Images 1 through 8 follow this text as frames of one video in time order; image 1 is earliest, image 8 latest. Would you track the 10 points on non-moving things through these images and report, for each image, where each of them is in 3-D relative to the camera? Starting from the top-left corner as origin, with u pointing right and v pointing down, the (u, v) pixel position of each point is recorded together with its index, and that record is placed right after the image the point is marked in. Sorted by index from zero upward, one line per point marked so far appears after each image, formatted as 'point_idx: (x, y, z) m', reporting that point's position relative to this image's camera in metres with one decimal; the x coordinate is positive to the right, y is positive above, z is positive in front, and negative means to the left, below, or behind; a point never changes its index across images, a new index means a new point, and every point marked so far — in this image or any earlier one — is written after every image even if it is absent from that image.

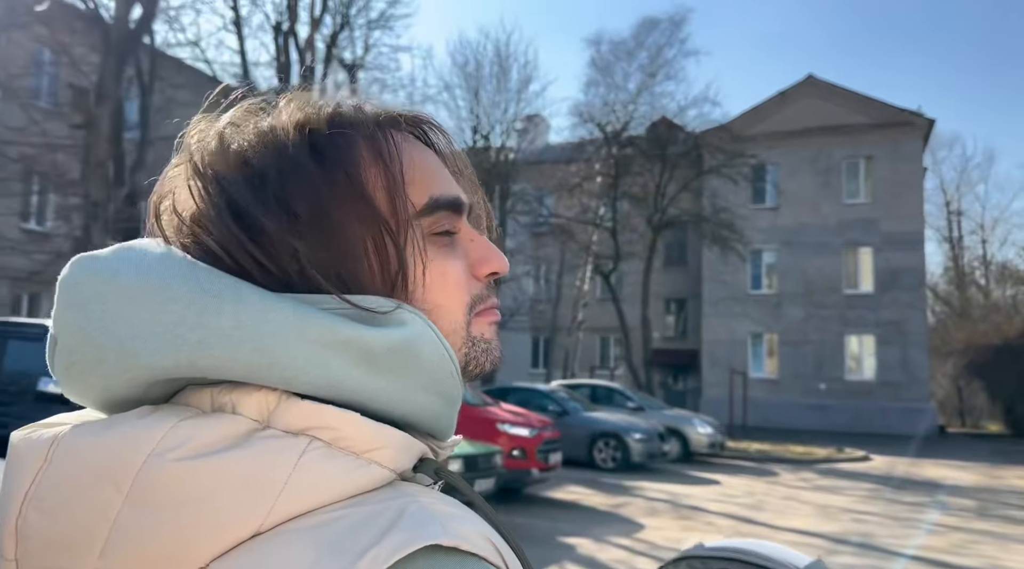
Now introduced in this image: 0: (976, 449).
0: (+10.4, -3.7, +20.0) m
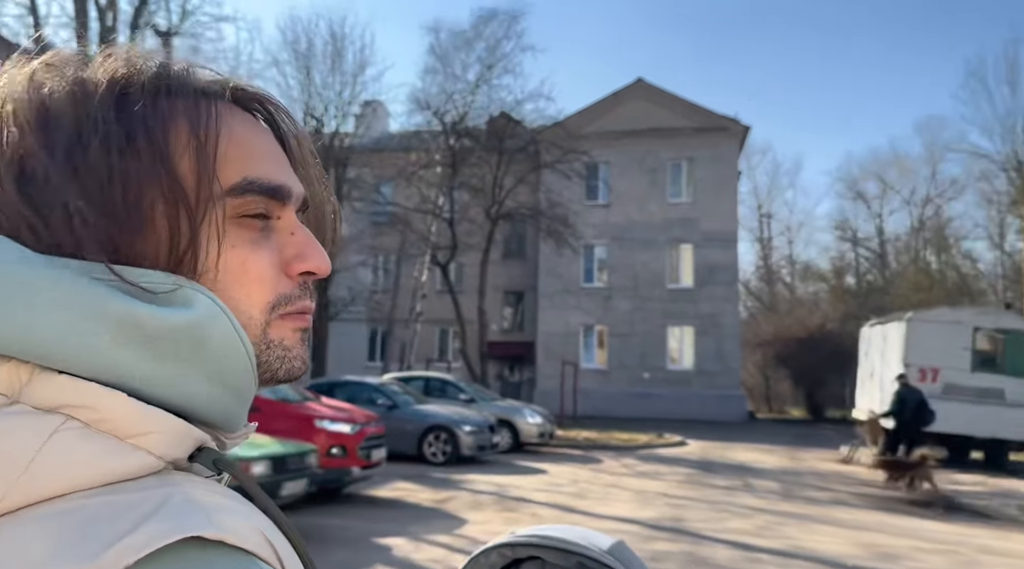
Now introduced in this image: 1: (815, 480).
0: (+6.5, -3.6, +21.5) m
1: (+4.1, -2.7, +12.4) m
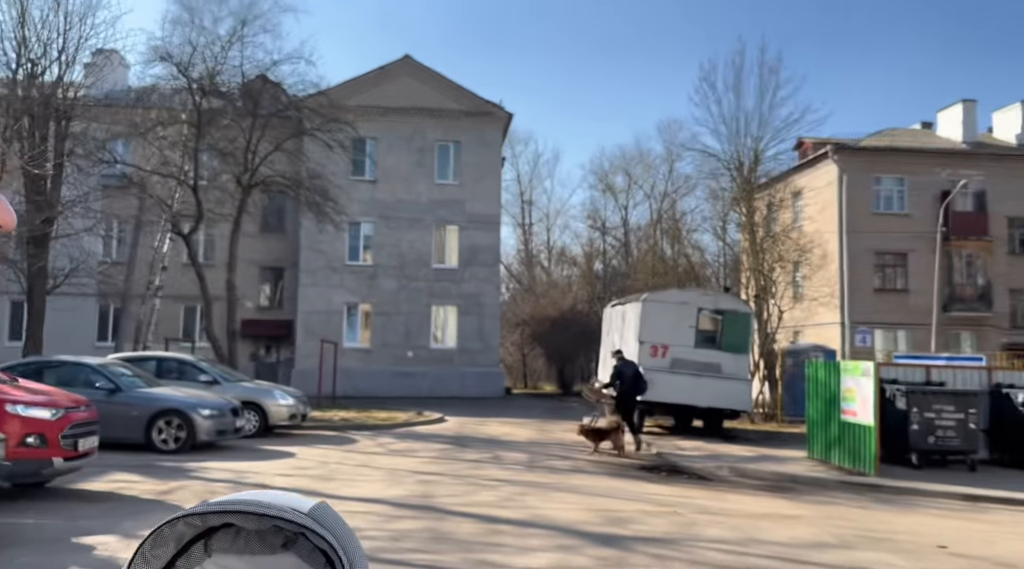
0: (+0.5, -3.1, +22.4) m
1: (+0.6, -2.4, +13.0) m
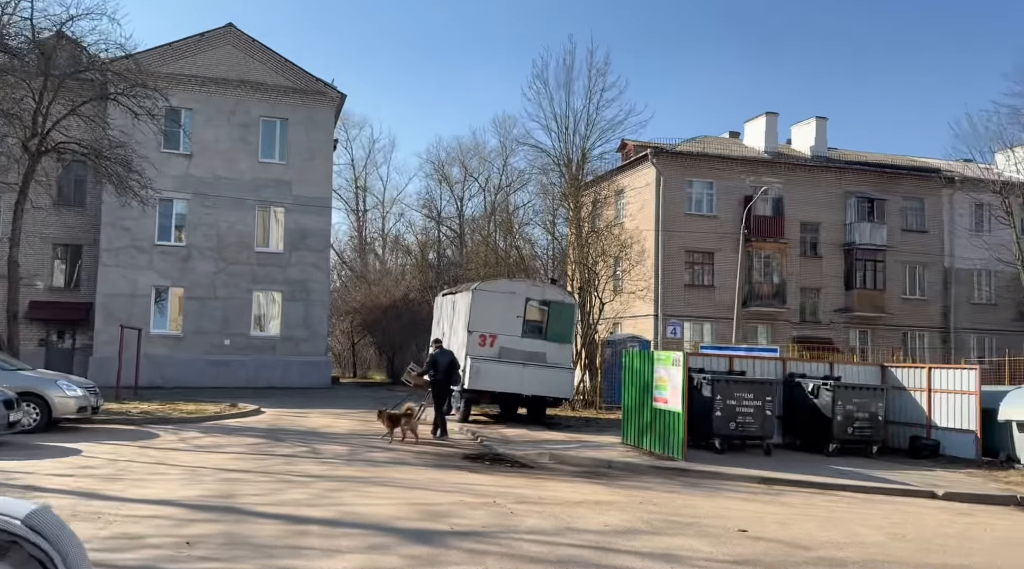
0: (-3.8, -2.8, +22.0) m
1: (-1.9, -2.2, +12.7) m
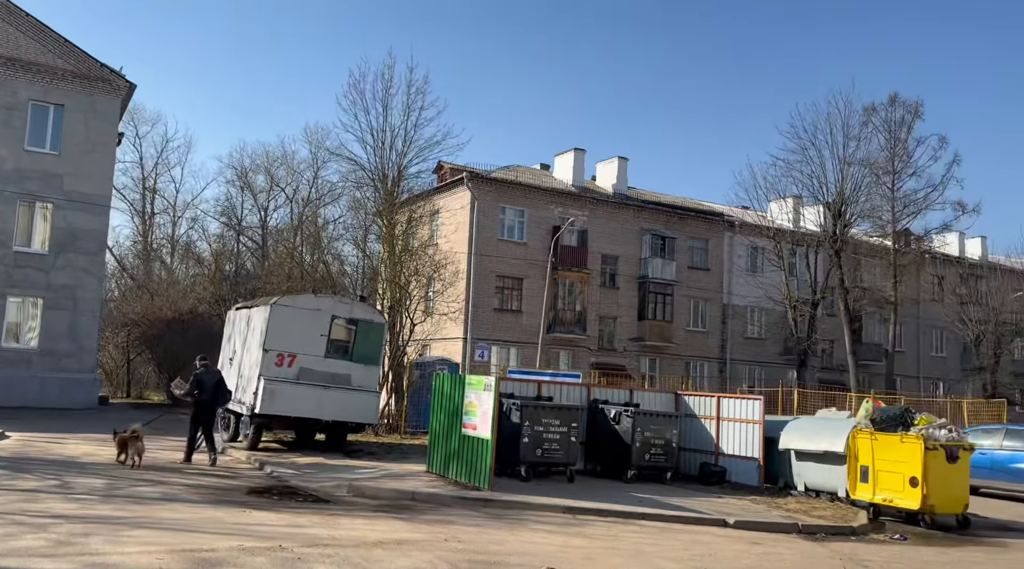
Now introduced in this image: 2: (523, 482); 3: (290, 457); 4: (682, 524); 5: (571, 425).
0: (-8.4, -3.0, +20.0) m
1: (-4.5, -2.3, +11.4) m
2: (+0.2, -2.9, +13.3) m
3: (-3.7, -2.9, +14.9) m
4: (+2.1, -3.0, +11.1) m
5: (+0.9, -2.1, +13.5) m
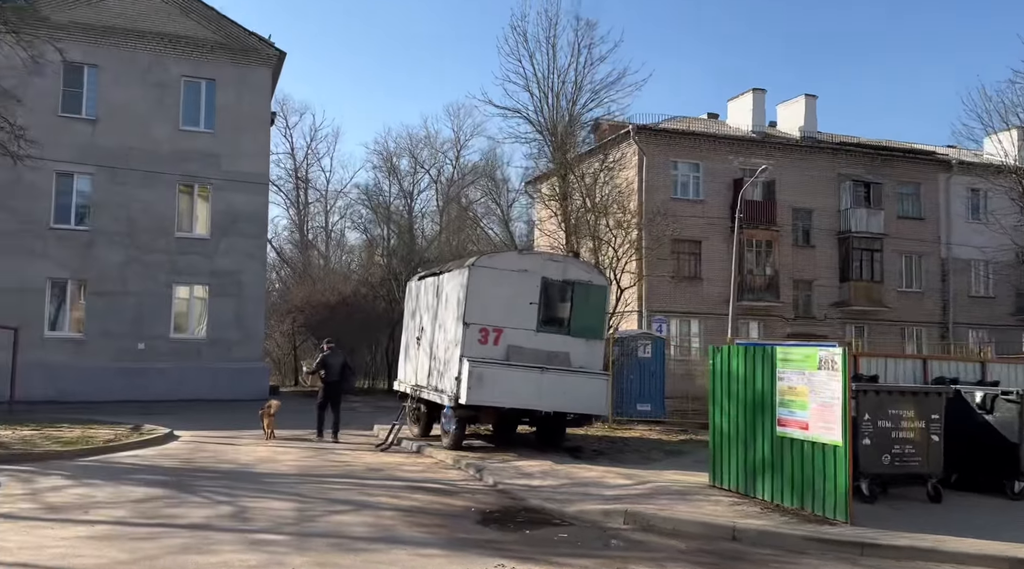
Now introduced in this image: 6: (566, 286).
0: (-3.9, -2.5, +16.9) m
1: (-1.4, -1.9, +7.8) m
2: (+3.6, -2.2, +9.0) m
3: (0.0, -2.3, +11.2) m
4: (+5.1, -2.2, +6.5) m
5: (+4.3, -1.4, +9.1) m
6: (+0.9, 0.0, +12.2) m
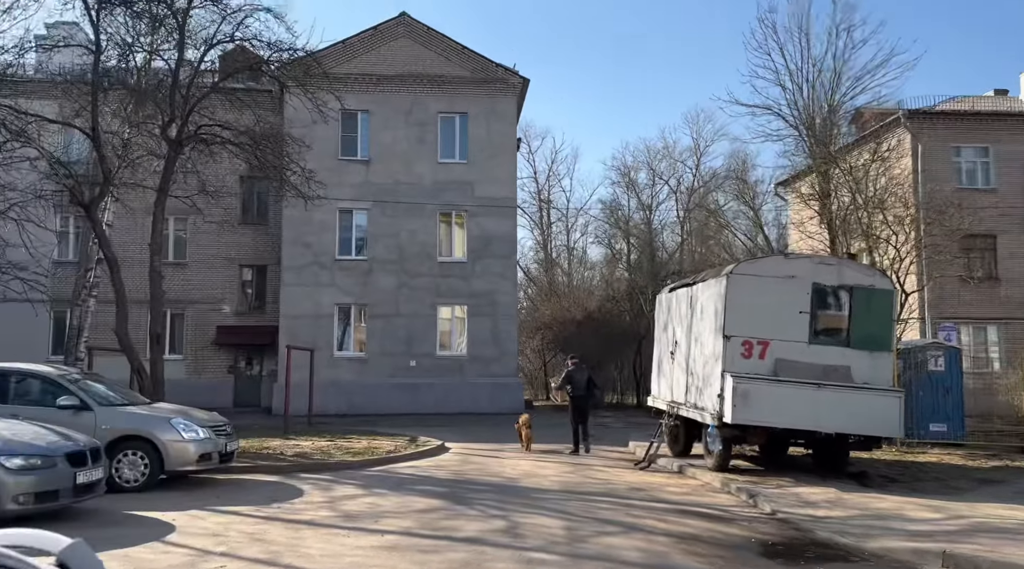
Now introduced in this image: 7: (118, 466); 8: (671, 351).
0: (+0.8, -2.7, +16.4) m
1: (+0.8, -1.9, +7.0) m
2: (+5.9, -2.1, +6.8) m
3: (+3.0, -2.3, +9.9) m
4: (+6.7, -2.0, +3.9) m
5: (+6.5, -1.2, +6.7) m
6: (+4.1, 0.0, +10.6) m
7: (-5.1, -2.3, +11.5) m
8: (+2.6, -1.1, +14.9) m
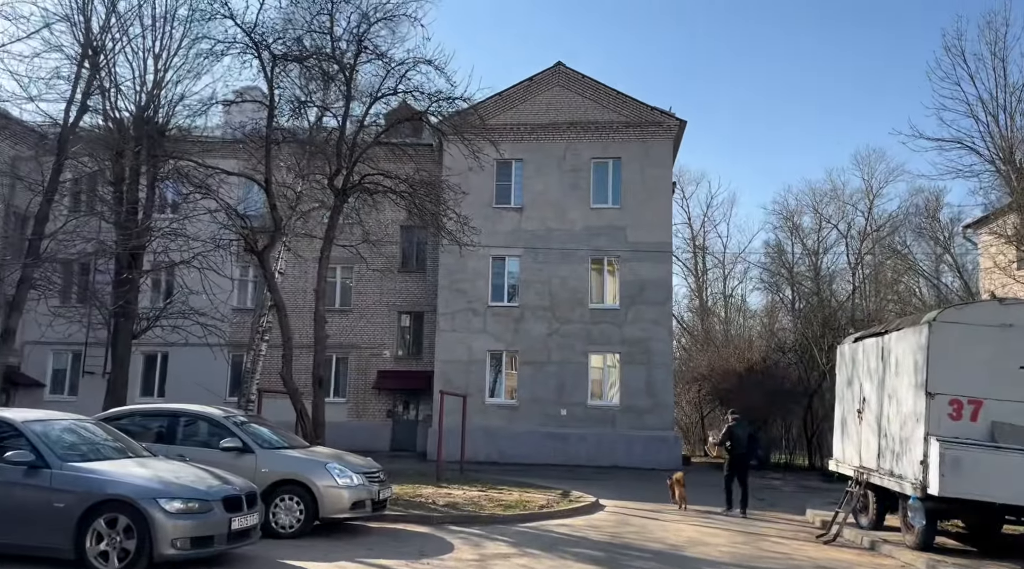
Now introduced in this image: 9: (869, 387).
0: (+3.6, -3.6, +15.1) m
1: (+2.0, -2.3, +5.9) m
2: (+7.0, -2.4, +4.9) m
3: (+4.7, -2.8, +8.3) m
4: (+7.4, -2.2, +1.9) m
5: (+7.7, -1.6, +4.7) m
6: (+5.9, -0.5, +9.0) m
7: (-3.0, -2.9, +11.3) m
8: (+5.2, -1.8, +13.4) m
9: (+4.4, -1.2, +10.8) m
